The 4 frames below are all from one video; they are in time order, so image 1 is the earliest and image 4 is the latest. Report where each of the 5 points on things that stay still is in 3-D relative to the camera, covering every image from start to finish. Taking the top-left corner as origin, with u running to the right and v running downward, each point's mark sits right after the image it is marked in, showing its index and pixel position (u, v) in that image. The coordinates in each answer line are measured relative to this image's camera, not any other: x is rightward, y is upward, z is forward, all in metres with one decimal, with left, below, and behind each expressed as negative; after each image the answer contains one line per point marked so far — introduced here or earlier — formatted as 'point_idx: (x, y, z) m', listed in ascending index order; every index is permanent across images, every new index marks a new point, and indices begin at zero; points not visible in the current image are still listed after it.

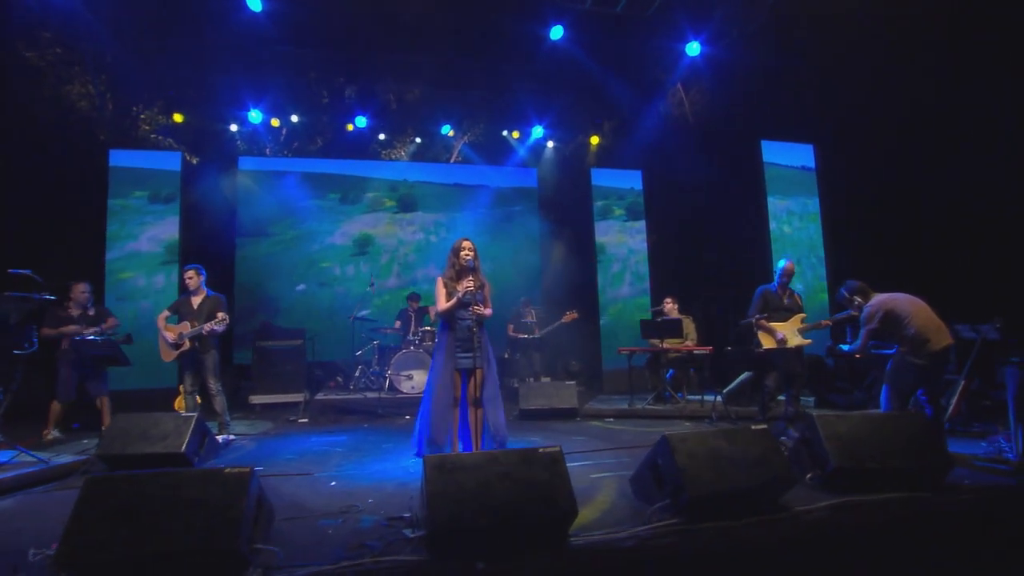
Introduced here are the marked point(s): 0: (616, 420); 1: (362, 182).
0: (+1.3, -1.6, +7.5) m
1: (-2.6, +1.7, +10.8) m
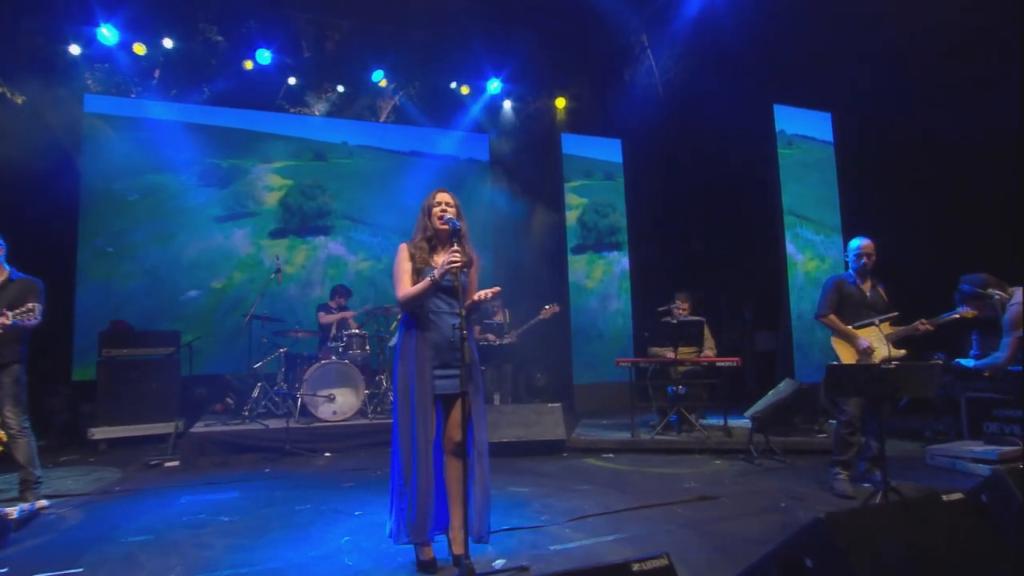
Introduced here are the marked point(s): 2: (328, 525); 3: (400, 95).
0: (+1.0, -1.5, +5.6) m
1: (-3.3, +1.8, +8.3) m
2: (-1.2, -1.6, +4.2) m
3: (-1.5, +2.5, +8.2) m
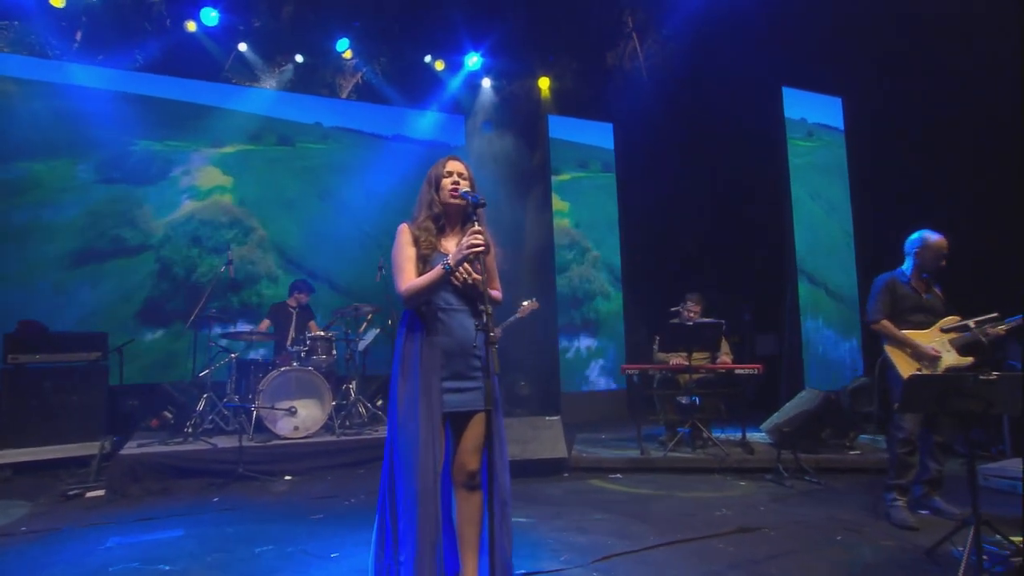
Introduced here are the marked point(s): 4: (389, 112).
0: (+0.9, -1.5, +5.0) m
1: (-3.5, +1.9, +7.3) m
2: (-1.2, -1.6, +3.4) m
3: (-1.7, +2.5, +7.3) m
4: (-1.6, +2.3, +8.0) m
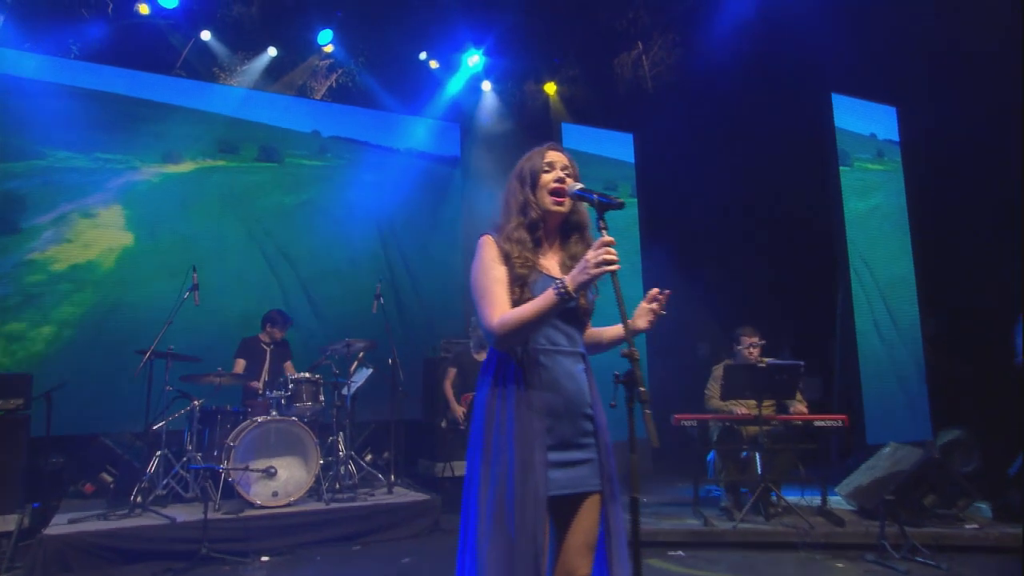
0: (+1.2, -1.7, +4.0) m
1: (-3.4, +1.6, +6.2) m
2: (-0.8, -1.7, +2.3) m
3: (-1.5, +2.2, +6.4) m
4: (-1.5, +1.9, +7.1) m
